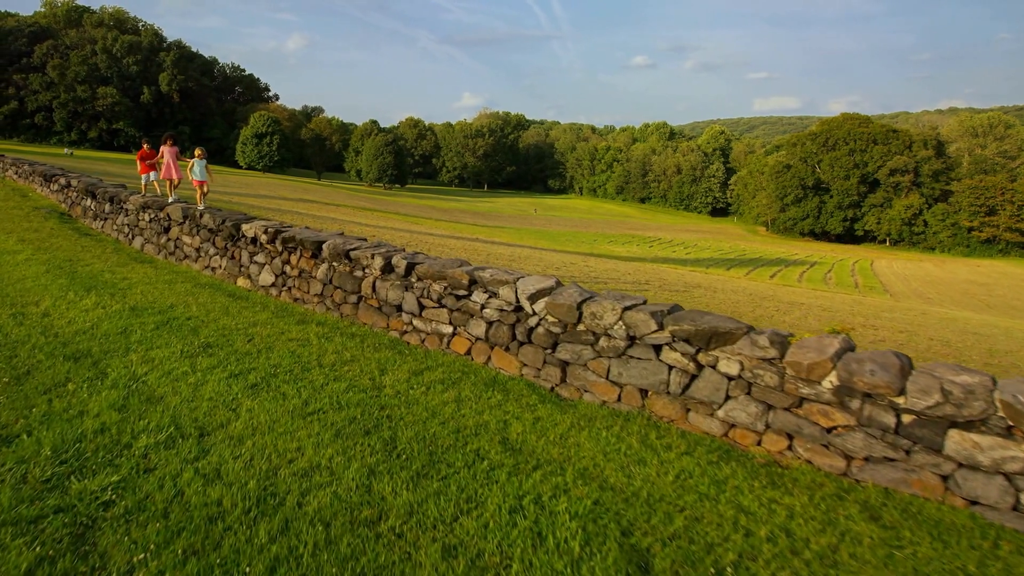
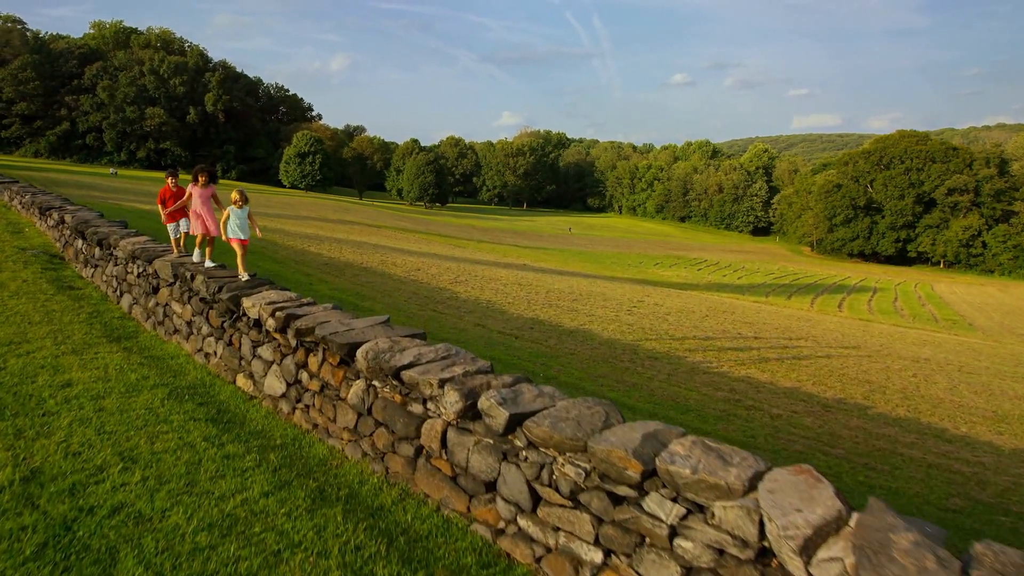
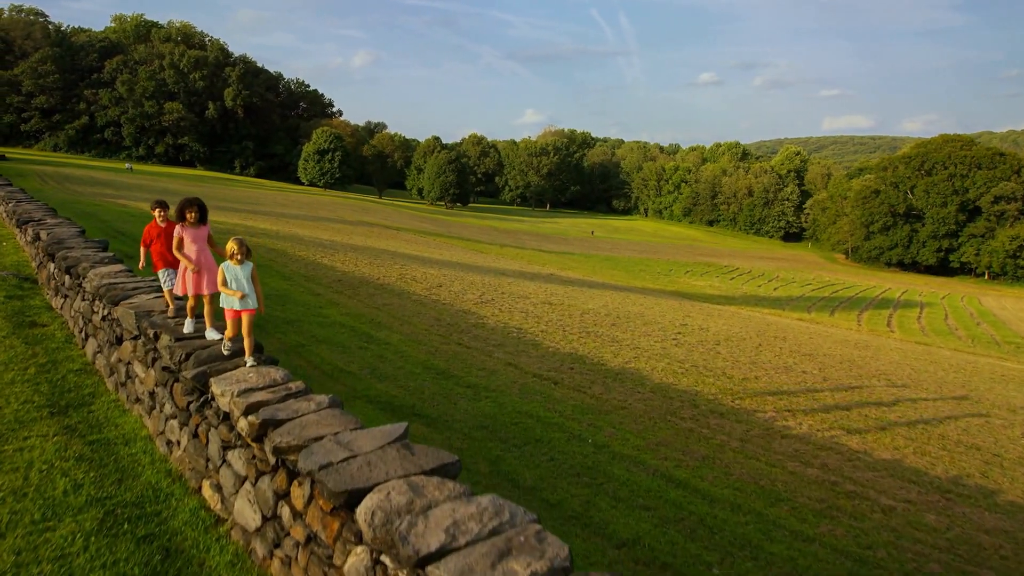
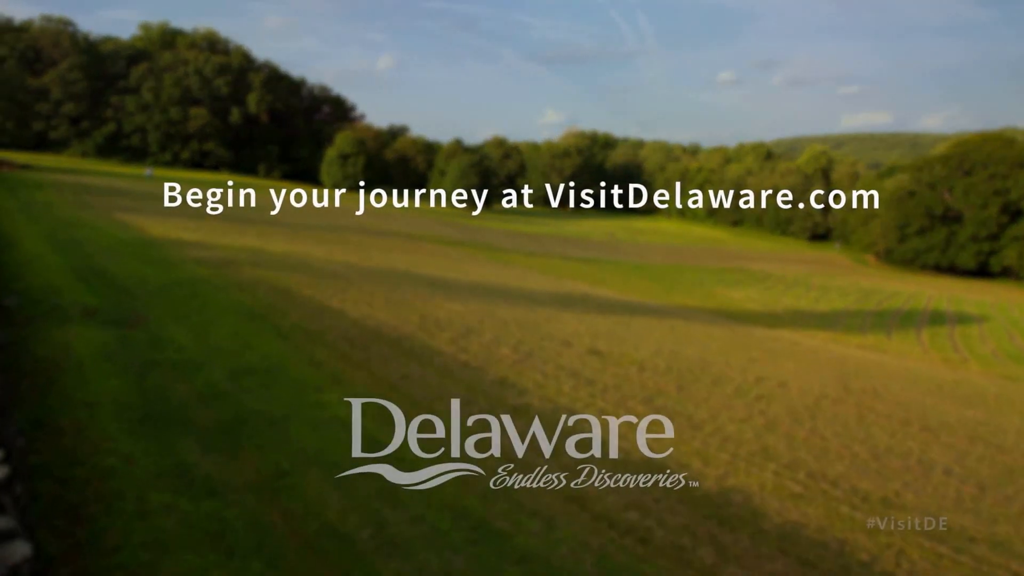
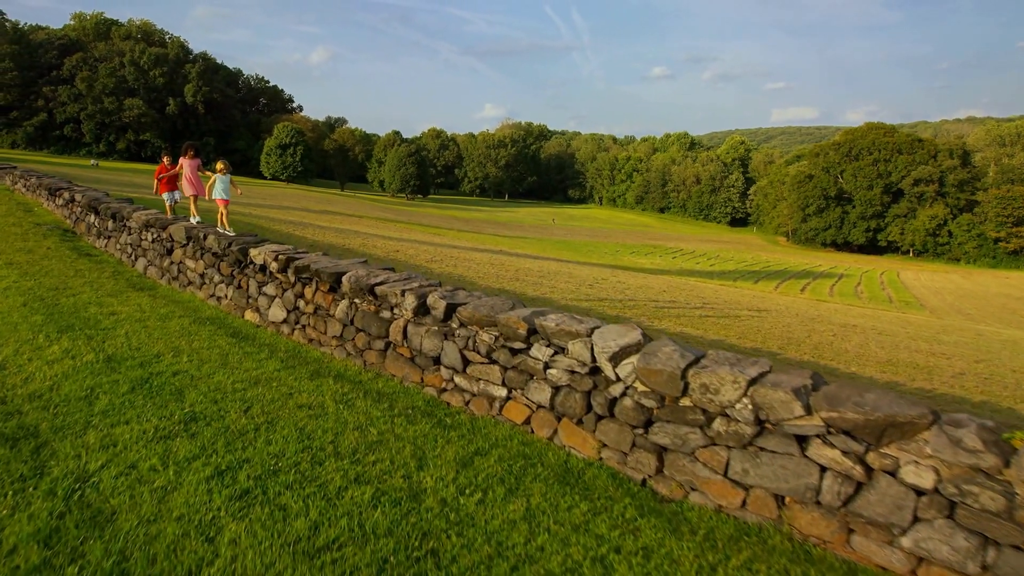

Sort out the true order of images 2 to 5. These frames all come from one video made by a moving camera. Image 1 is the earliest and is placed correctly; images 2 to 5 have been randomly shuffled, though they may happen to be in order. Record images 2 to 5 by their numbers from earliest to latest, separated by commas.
5, 2, 3, 4
